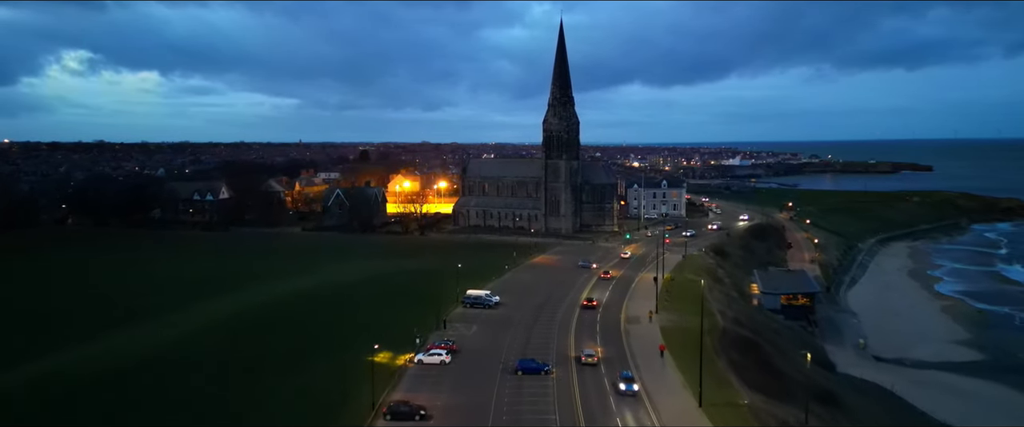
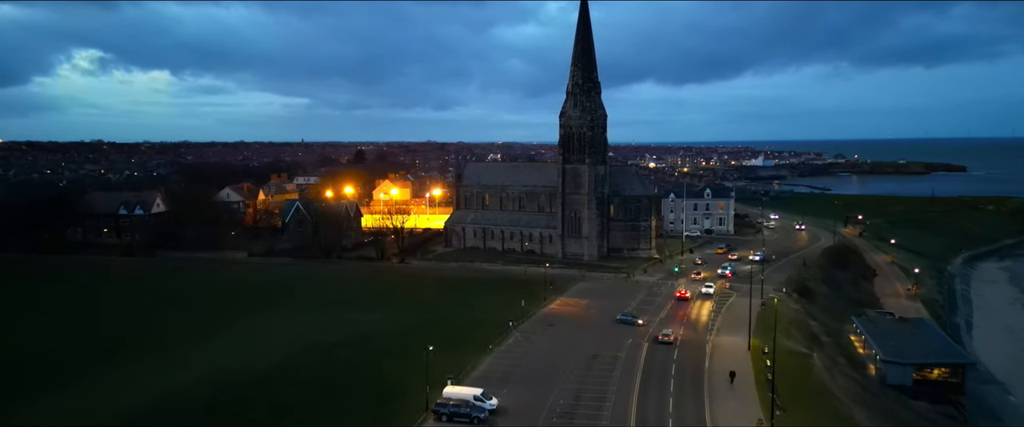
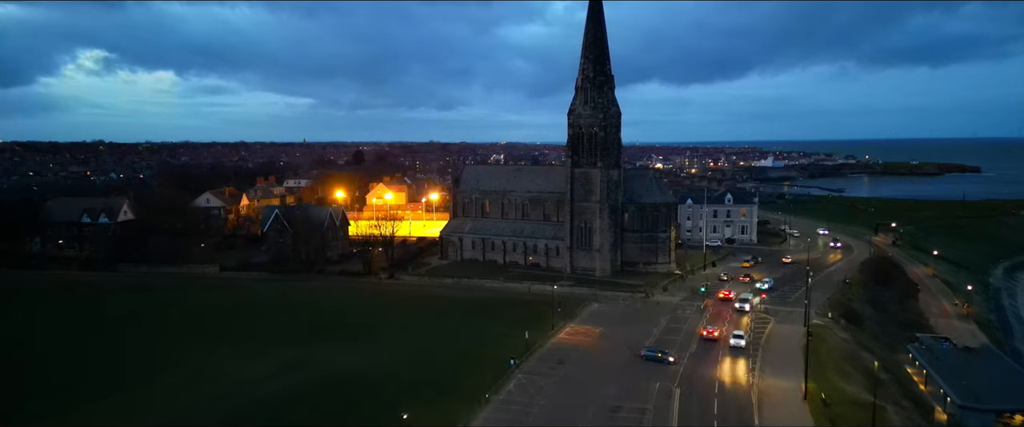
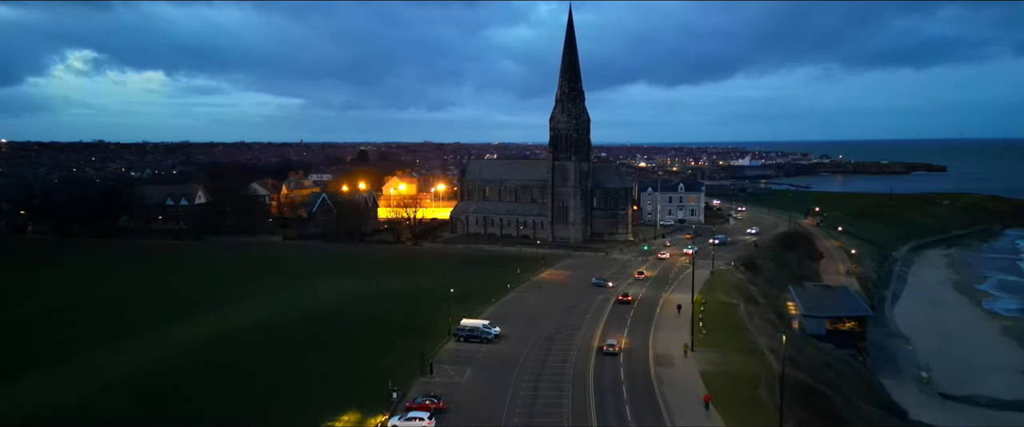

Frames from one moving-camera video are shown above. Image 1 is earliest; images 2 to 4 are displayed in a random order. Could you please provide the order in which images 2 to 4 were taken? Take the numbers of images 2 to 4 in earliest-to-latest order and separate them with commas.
4, 2, 3
